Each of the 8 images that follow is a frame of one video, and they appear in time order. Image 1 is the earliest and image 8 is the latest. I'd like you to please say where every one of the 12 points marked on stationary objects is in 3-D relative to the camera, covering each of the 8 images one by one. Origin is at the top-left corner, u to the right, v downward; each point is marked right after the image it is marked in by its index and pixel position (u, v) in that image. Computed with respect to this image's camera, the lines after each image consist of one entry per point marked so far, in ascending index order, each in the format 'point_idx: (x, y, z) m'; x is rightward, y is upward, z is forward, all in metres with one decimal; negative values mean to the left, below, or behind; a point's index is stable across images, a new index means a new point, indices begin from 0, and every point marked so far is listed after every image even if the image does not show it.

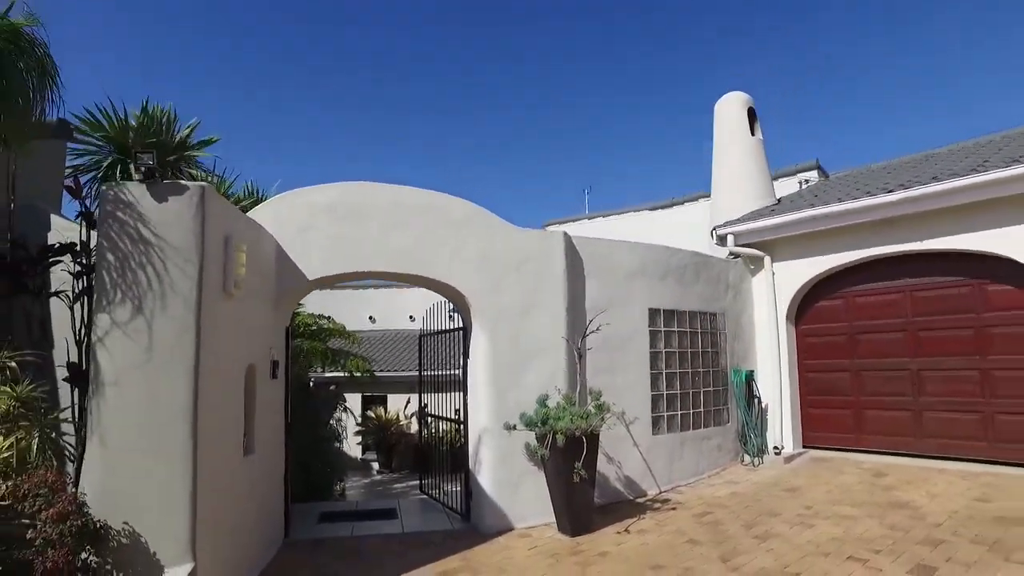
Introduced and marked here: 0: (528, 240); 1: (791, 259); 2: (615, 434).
0: (+0.2, +0.5, +6.5) m
1: (+4.3, +0.4, +9.1) m
2: (+1.2, -1.7, +6.9) m
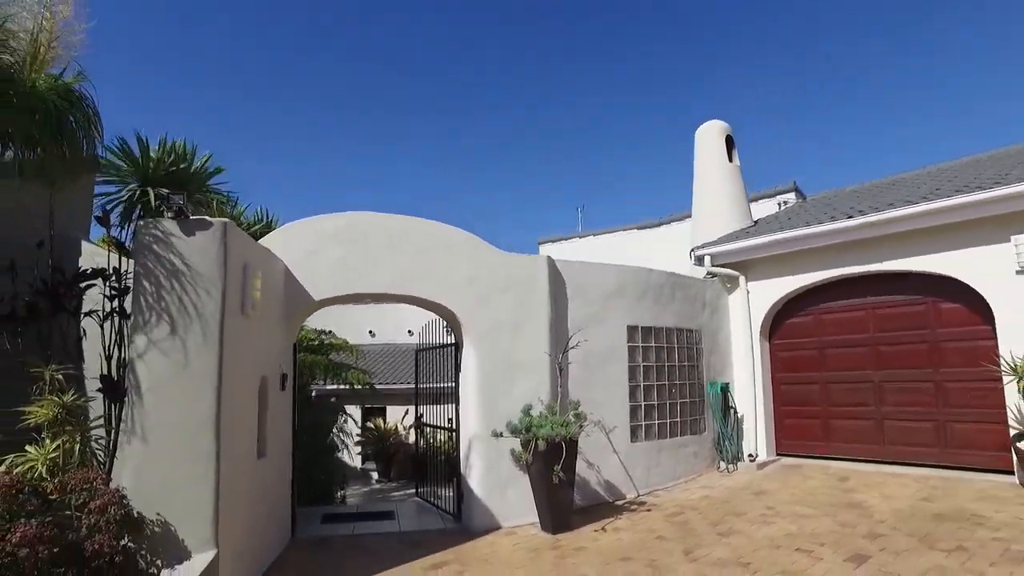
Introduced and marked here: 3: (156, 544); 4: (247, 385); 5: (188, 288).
0: (0.0, +0.3, +7.1) m
1: (+4.2, +0.1, +9.7) m
2: (+1.1, -1.9, +7.5) m
3: (-2.7, -1.9, +4.5) m
4: (-2.4, -0.9, +5.3) m
5: (-2.6, 0.0, +4.8) m
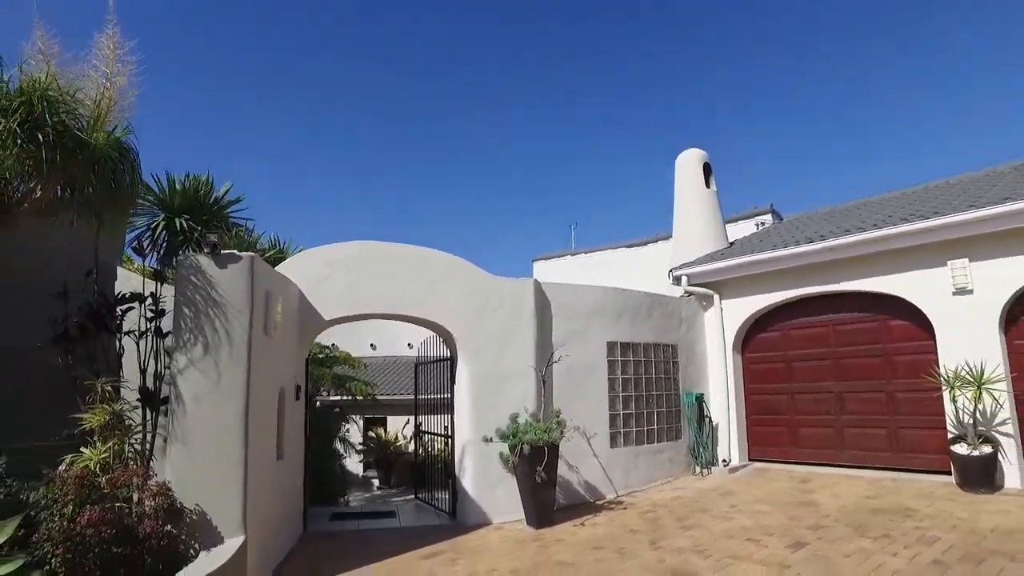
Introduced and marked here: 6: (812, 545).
0: (-0.1, 0.0, +8.0) m
1: (+4.0, -0.2, +10.6) m
2: (+0.9, -2.2, +8.3) m
3: (-2.8, -2.2, +5.3) m
4: (-2.6, -1.1, +6.1) m
5: (-2.8, -0.2, +5.6) m
6: (+3.0, -2.6, +5.9) m
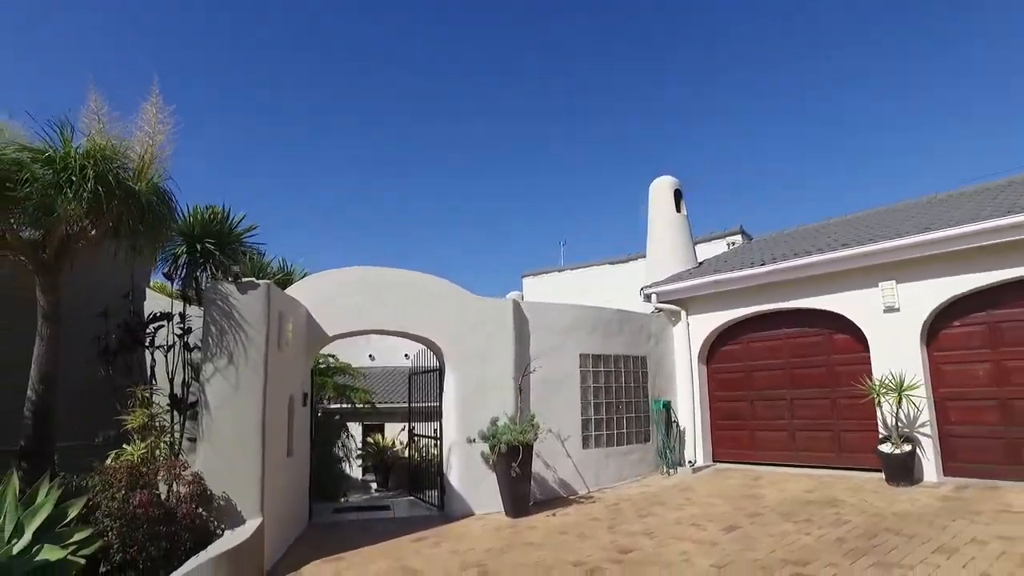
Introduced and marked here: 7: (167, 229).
0: (-0.4, -0.3, +9.1) m
1: (+3.7, -0.5, +11.6) m
2: (+0.6, -2.5, +9.3) m
3: (-3.1, -2.4, +6.3) m
4: (-2.8, -1.4, +7.2) m
5: (-3.1, -0.5, +6.7) m
6: (+2.7, -2.8, +6.9) m
7: (-4.0, +0.8, +6.8) m
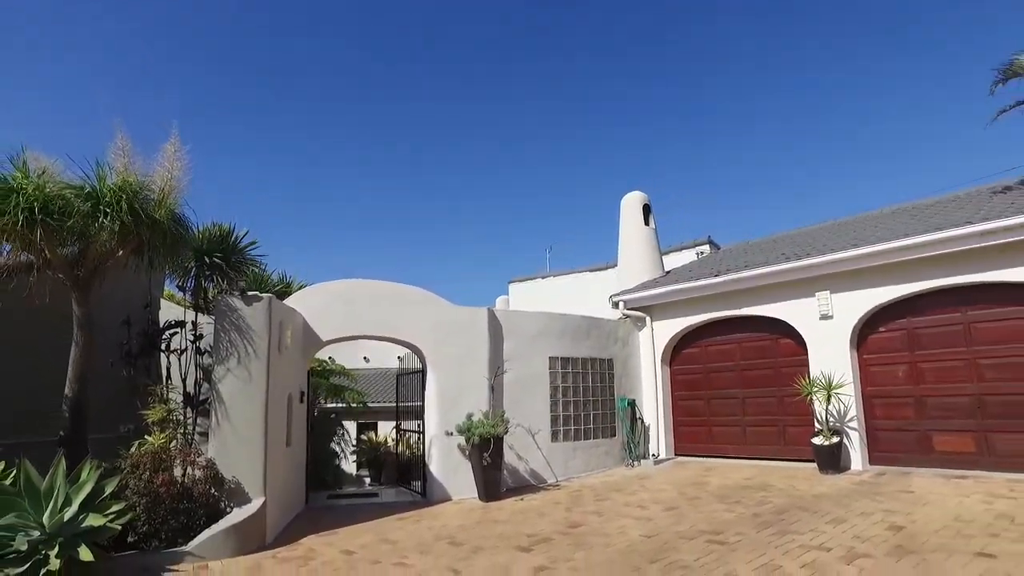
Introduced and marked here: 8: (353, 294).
0: (-0.8, -0.4, +10.2) m
1: (+3.3, -0.7, +12.7) m
2: (+0.2, -2.7, +10.4) m
3: (-3.5, -2.6, +7.4) m
4: (-3.3, -1.6, +8.3) m
5: (-3.5, -0.7, +7.8) m
6: (+2.3, -3.0, +8.0) m
7: (-4.4, +0.6, +7.9) m
8: (-2.6, -0.1, +9.6) m
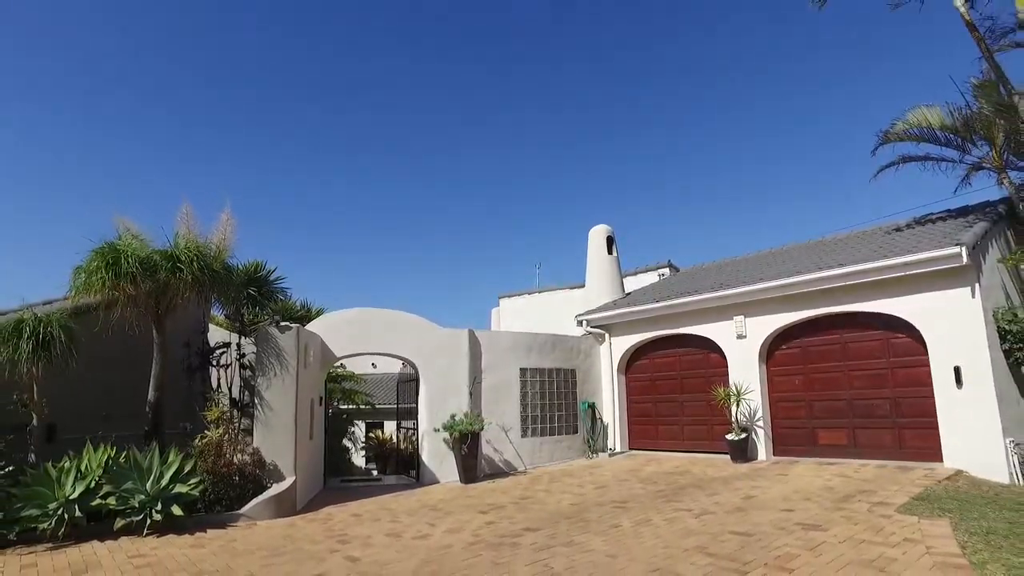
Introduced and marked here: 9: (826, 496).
0: (-1.4, -1.0, +12.7) m
1: (+2.8, -1.2, +15.2) m
2: (-0.3, -3.3, +13.0) m
3: (-4.1, -3.1, +9.9) m
4: (-3.8, -2.1, +10.9) m
5: (-4.1, -1.2, +10.4) m
6: (+1.7, -3.5, +10.5) m
7: (-5.0, 0.0, +10.5) m
8: (-3.1, -0.7, +12.1) m
9: (+4.5, -3.0, +8.3) m
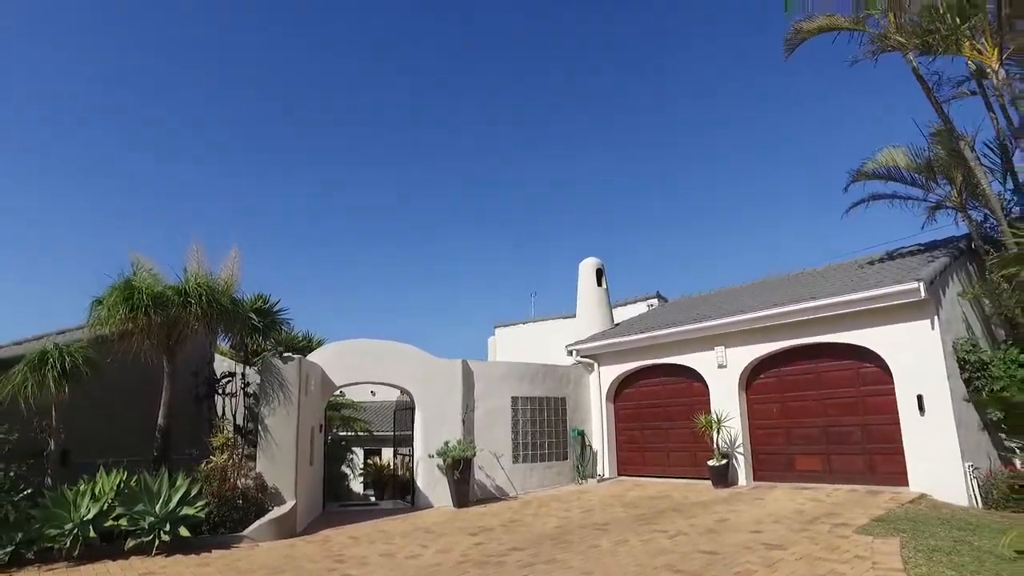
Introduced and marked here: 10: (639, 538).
0: (-1.6, -1.7, +13.3) m
1: (+2.6, -2.1, +15.8) m
2: (-0.5, -4.0, +13.5) m
3: (-4.3, -3.7, +10.5) m
4: (-4.0, -2.8, +11.4) m
5: (-4.3, -1.8, +11.0) m
6: (+1.6, -4.2, +11.0) m
7: (-5.2, -0.6, +11.2) m
8: (-3.3, -1.4, +12.8) m
9: (+4.3, -3.5, +8.9) m
10: (+1.8, -3.6, +8.4) m
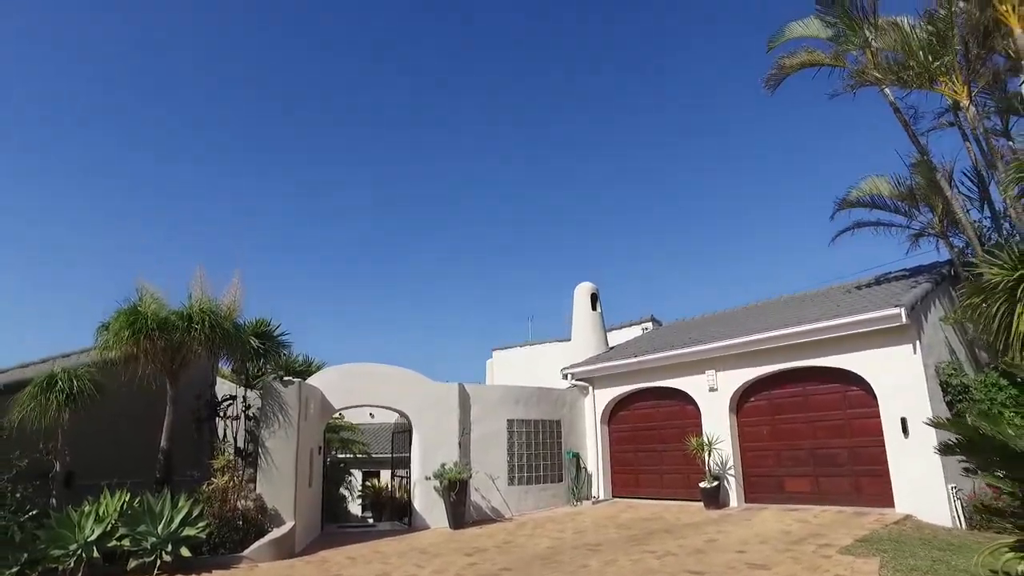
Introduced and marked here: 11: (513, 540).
0: (-1.7, -2.3, +13.6) m
1: (+2.5, -2.7, +16.1) m
2: (-0.6, -4.6, +13.7) m
3: (-4.4, -4.2, +10.7) m
4: (-4.1, -3.3, +11.7) m
5: (-4.4, -2.3, +11.2) m
6: (+1.5, -4.6, +11.2) m
7: (-5.3, -1.1, +11.5) m
8: (-3.4, -1.9, +13.1) m
9: (+4.2, -3.9, +9.1) m
10: (+1.7, -4.0, +8.6) m
11: (0.0, -4.6, +10.7) m
